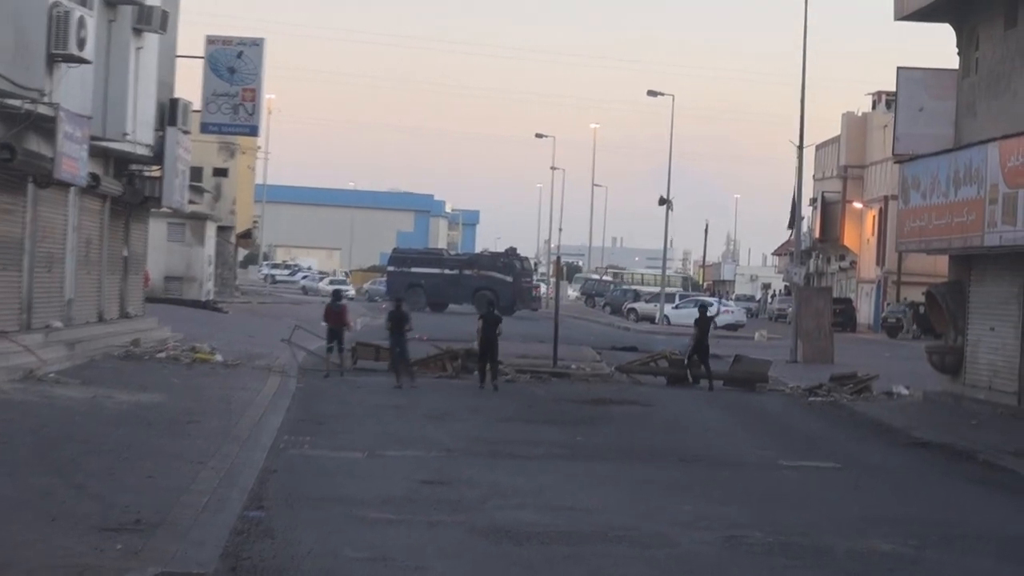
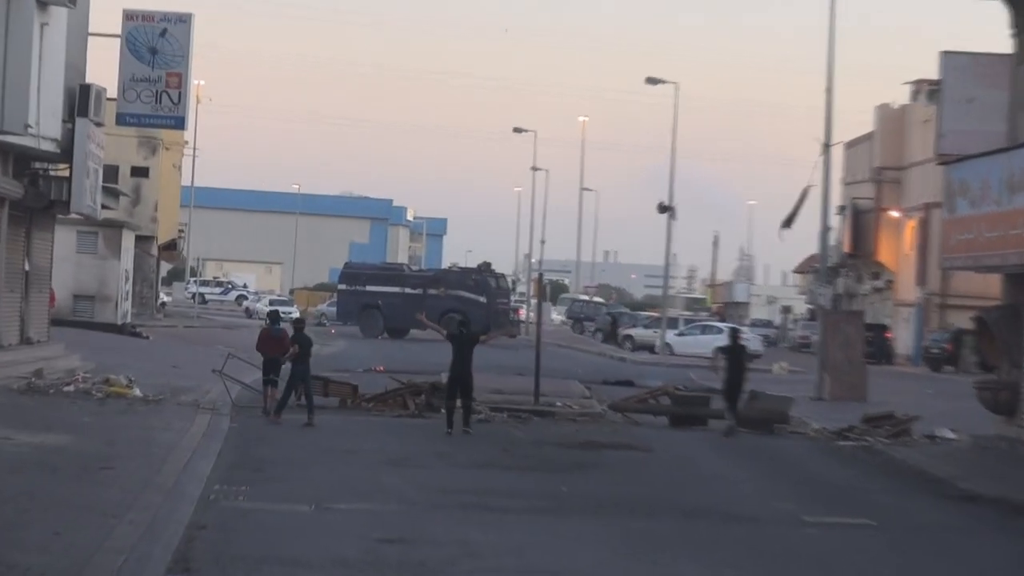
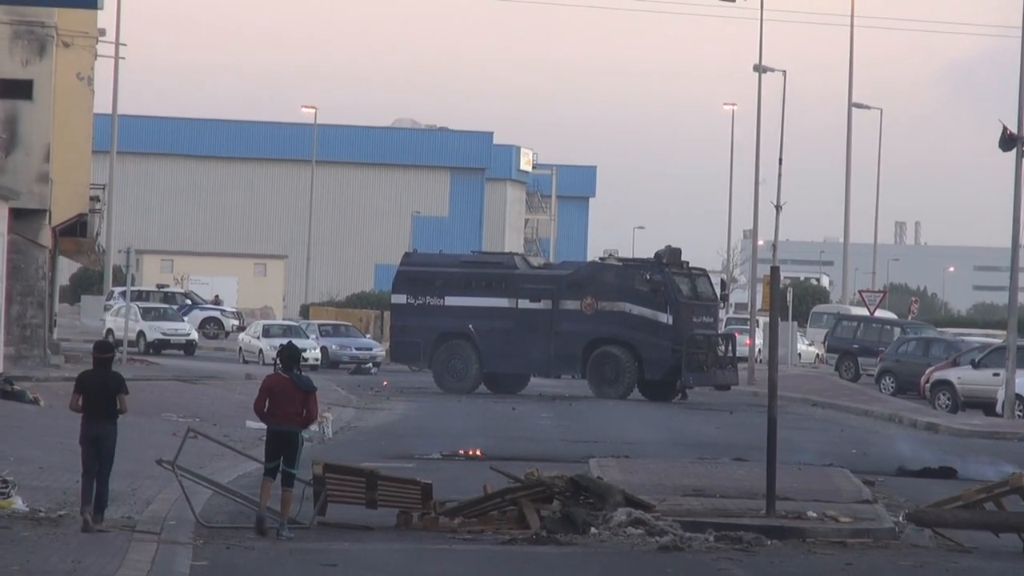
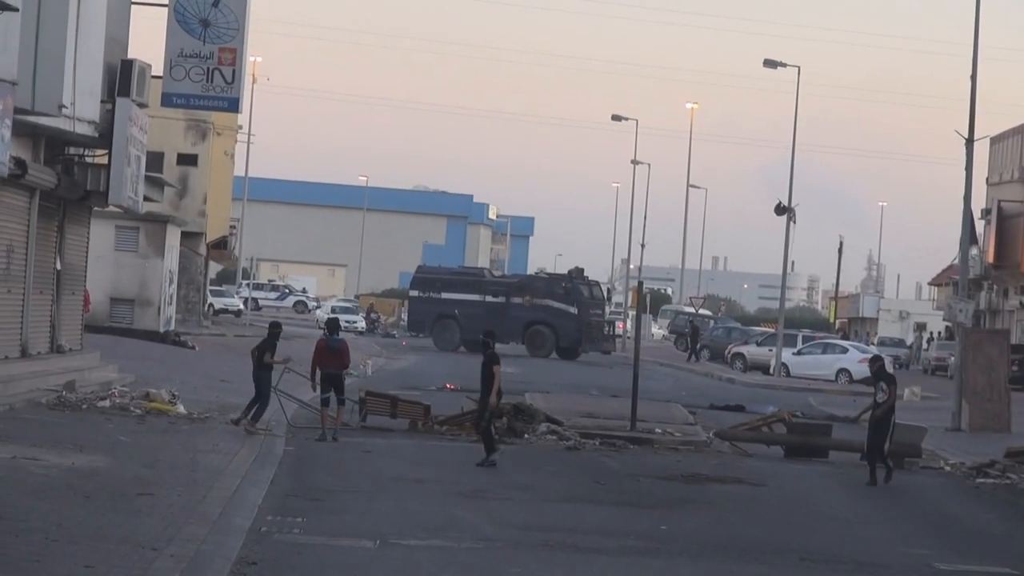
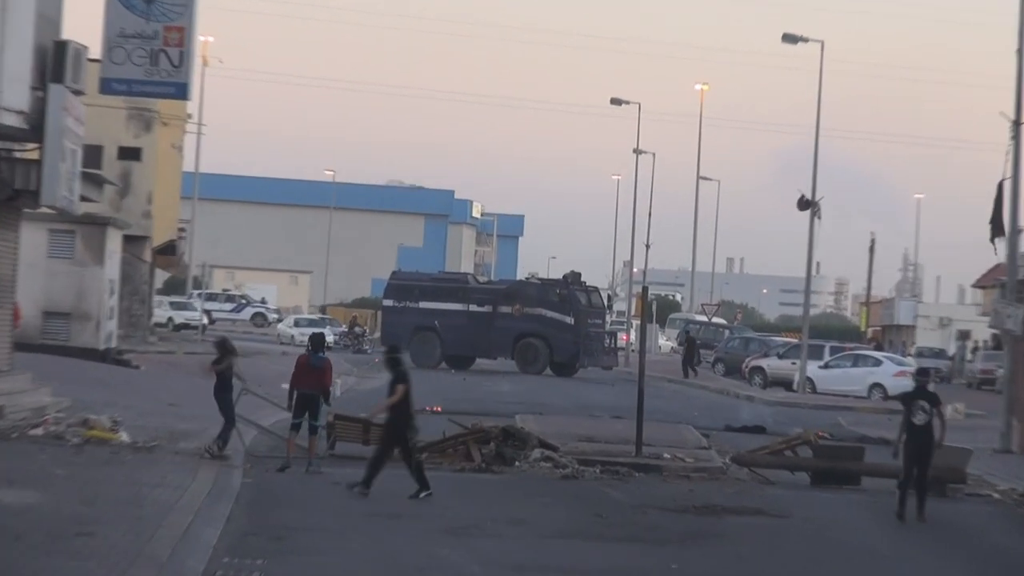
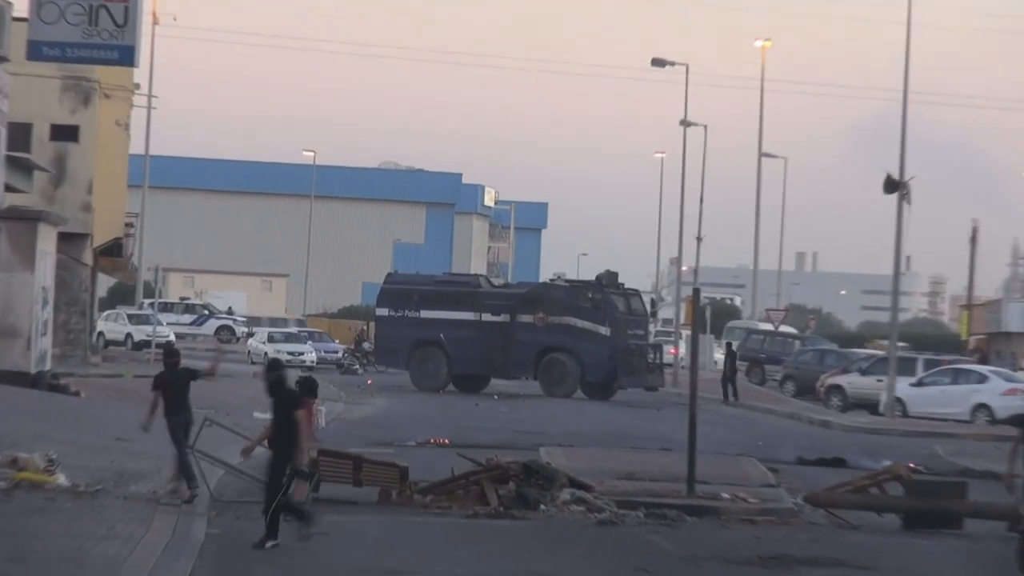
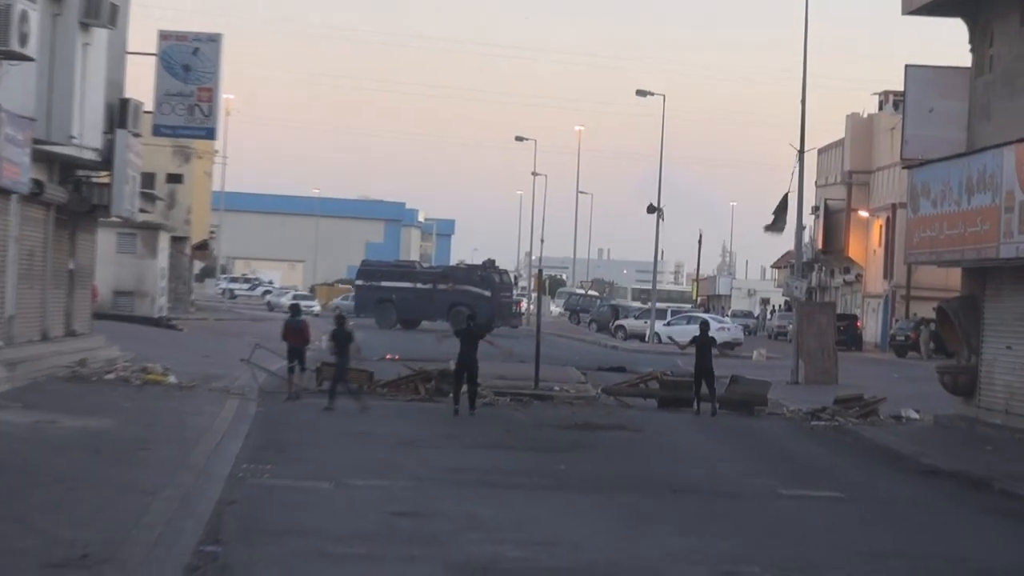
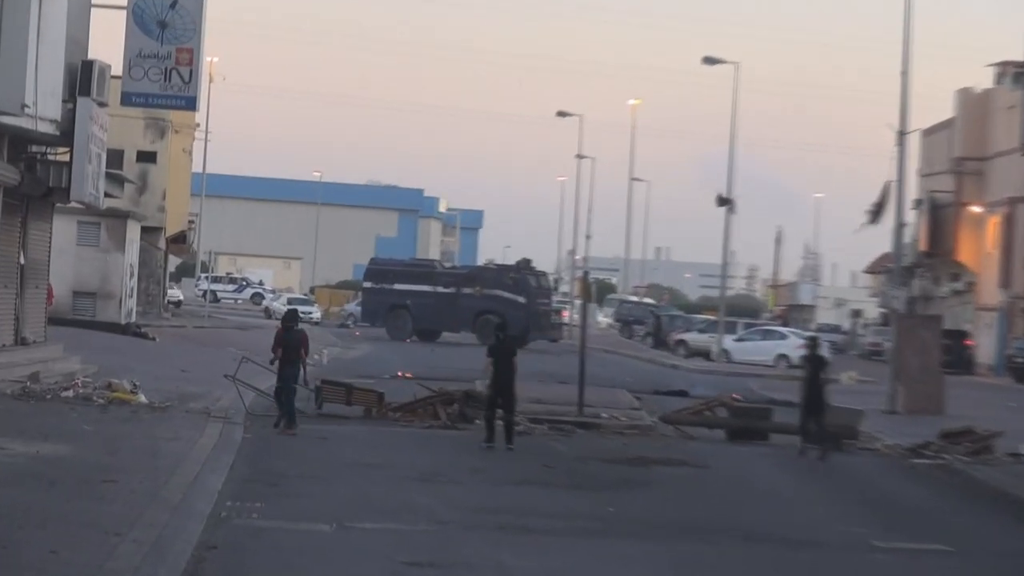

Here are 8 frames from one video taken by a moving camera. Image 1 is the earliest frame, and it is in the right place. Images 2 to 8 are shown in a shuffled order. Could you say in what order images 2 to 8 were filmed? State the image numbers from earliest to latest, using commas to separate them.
7, 2, 8, 4, 5, 6, 3
